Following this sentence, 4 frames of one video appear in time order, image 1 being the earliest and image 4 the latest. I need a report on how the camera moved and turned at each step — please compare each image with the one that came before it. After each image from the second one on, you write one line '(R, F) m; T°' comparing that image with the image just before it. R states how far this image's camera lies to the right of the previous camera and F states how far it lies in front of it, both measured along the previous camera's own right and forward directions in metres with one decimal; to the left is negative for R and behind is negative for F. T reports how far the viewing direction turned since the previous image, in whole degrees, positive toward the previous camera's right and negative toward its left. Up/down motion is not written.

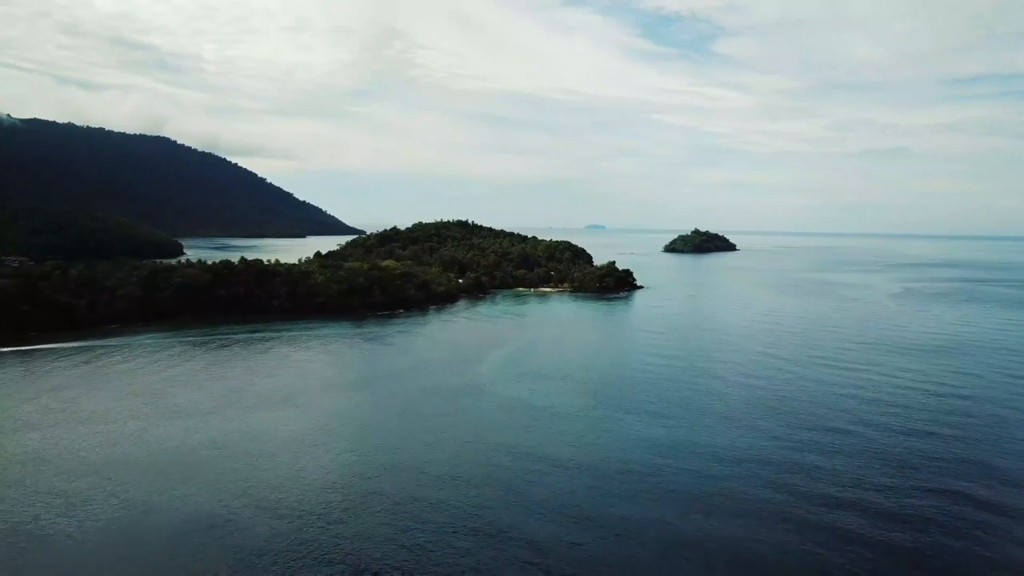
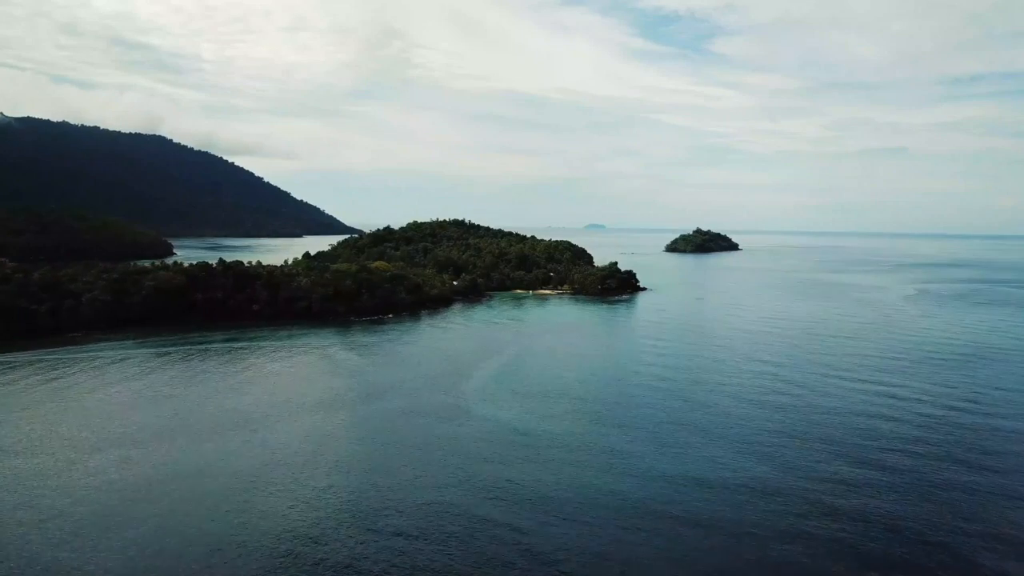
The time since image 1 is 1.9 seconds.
(0.0, +0.7) m; 0°
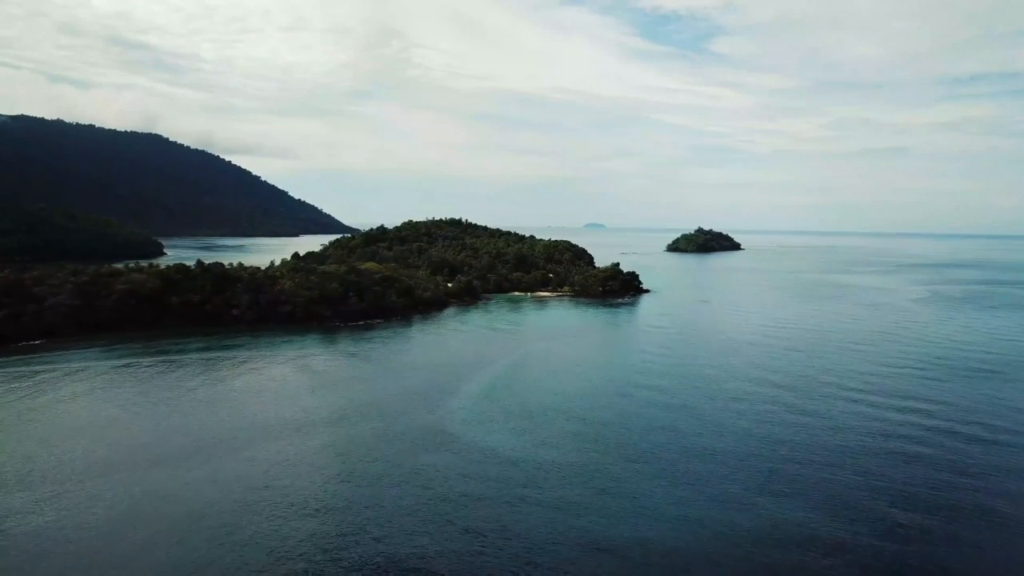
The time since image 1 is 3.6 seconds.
(0.0, +0.6) m; 0°
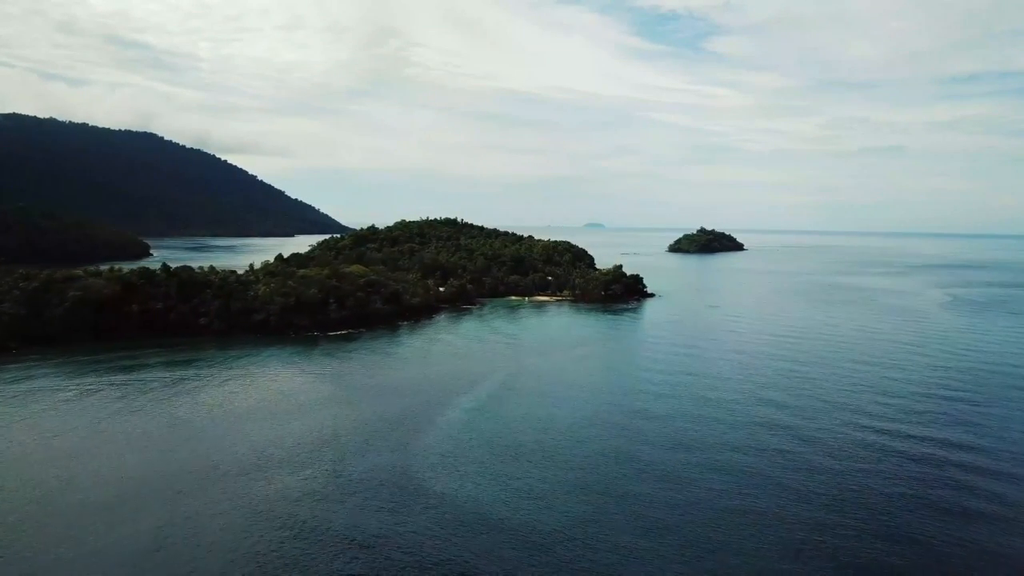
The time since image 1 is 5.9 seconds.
(0.0, +0.9) m; 0°
